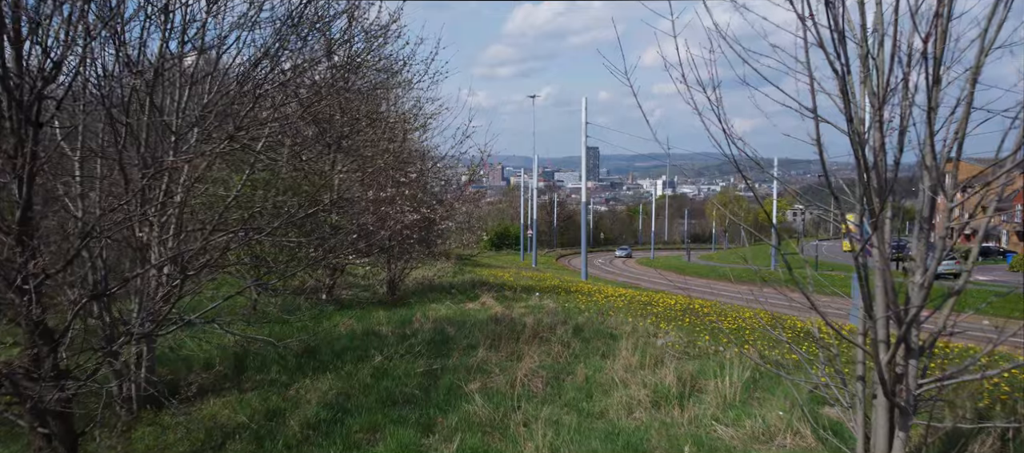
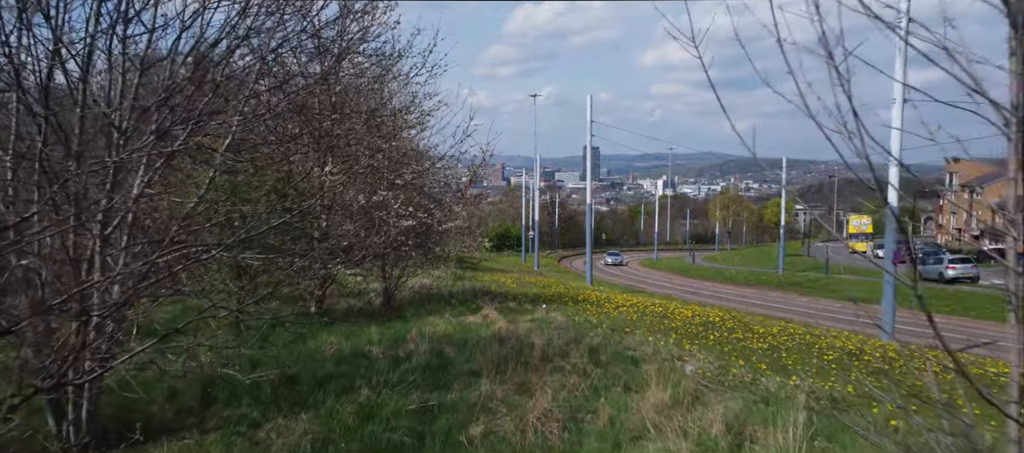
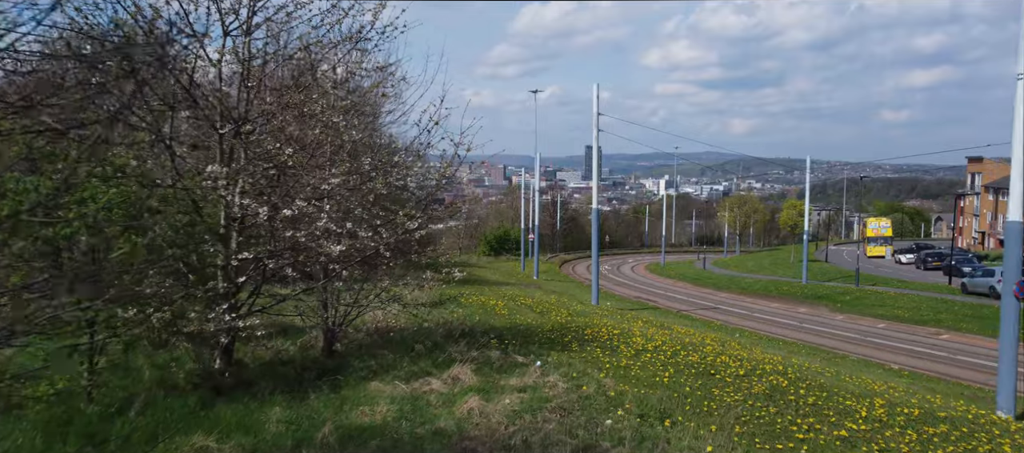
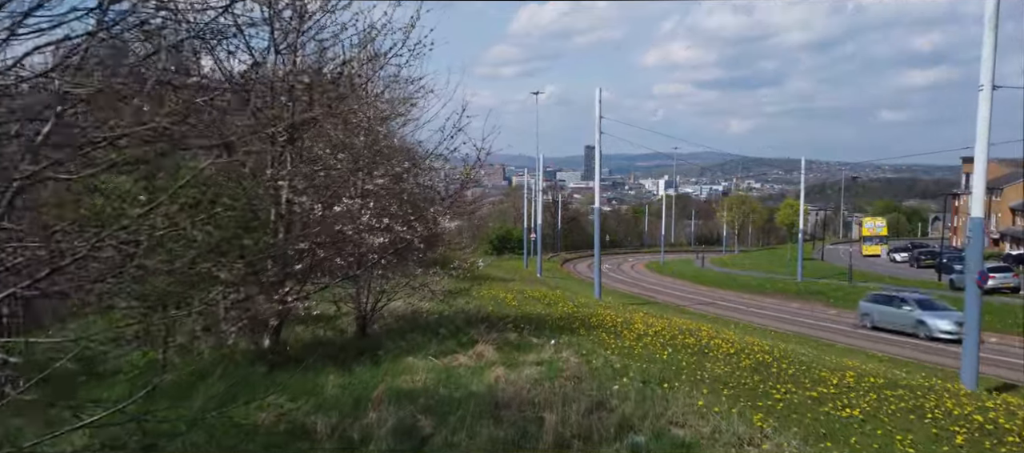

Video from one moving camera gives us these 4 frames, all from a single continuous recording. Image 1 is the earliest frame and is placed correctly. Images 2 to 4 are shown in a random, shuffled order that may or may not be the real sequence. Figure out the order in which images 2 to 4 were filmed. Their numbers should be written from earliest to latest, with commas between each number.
2, 4, 3
